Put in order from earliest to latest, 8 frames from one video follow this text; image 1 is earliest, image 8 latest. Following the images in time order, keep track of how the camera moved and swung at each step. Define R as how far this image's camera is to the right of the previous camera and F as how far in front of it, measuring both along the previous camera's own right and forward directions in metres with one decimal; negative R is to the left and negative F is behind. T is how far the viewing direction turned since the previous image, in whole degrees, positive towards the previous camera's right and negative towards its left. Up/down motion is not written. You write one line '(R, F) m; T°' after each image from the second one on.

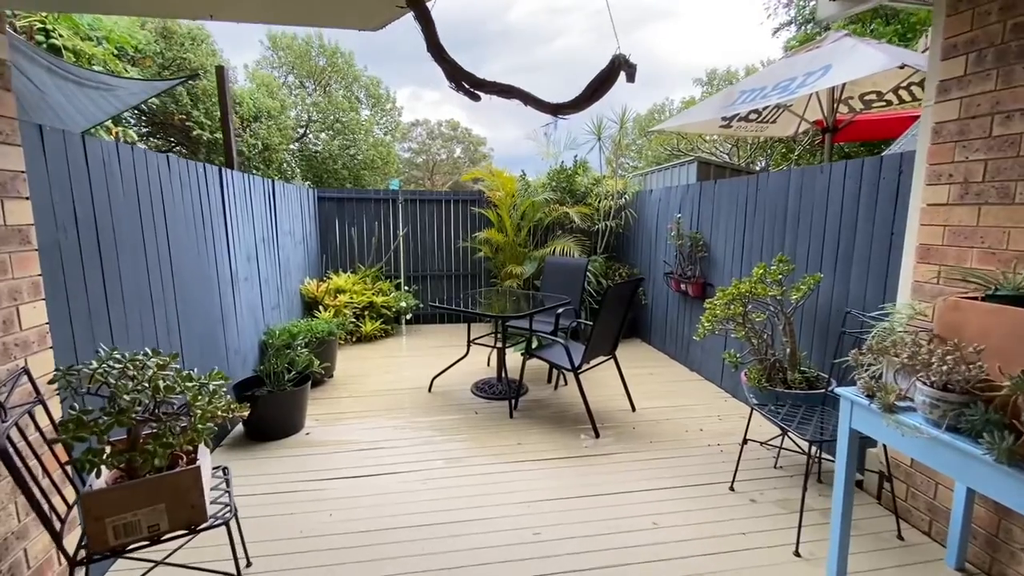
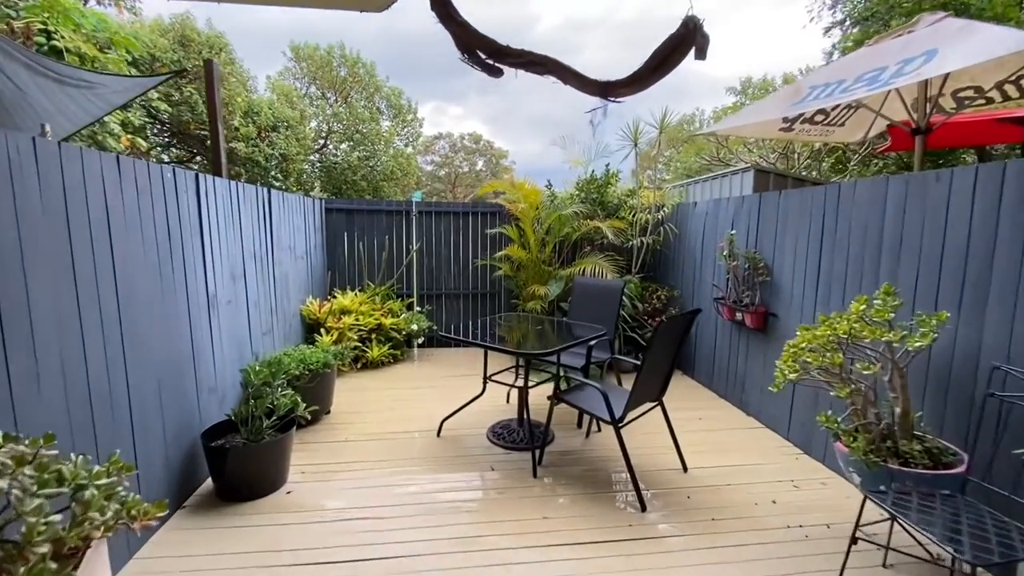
(0.0, +0.5) m; -2°
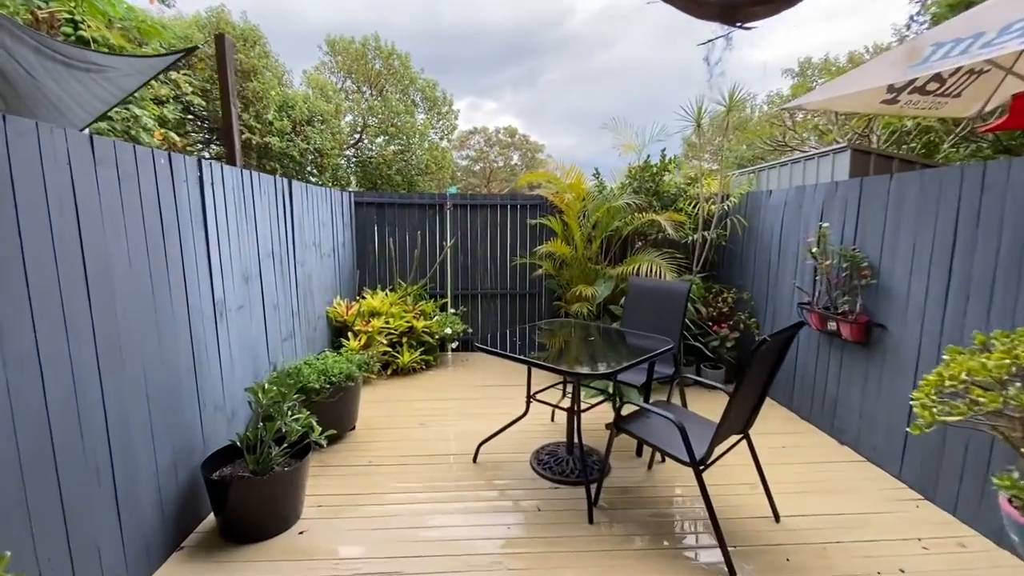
(-0.1, +0.4) m; -4°
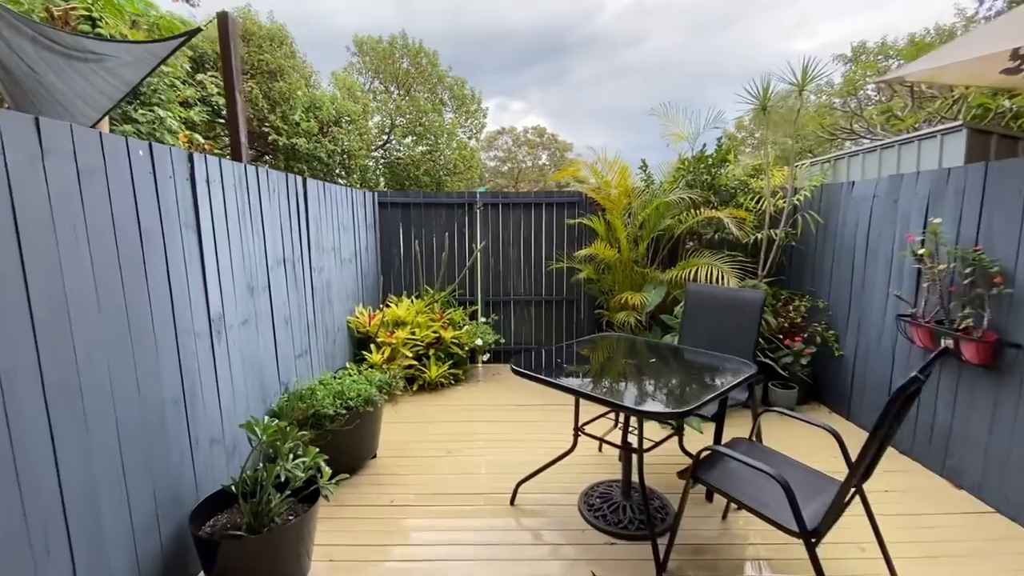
(-0.1, +0.4) m; -3°
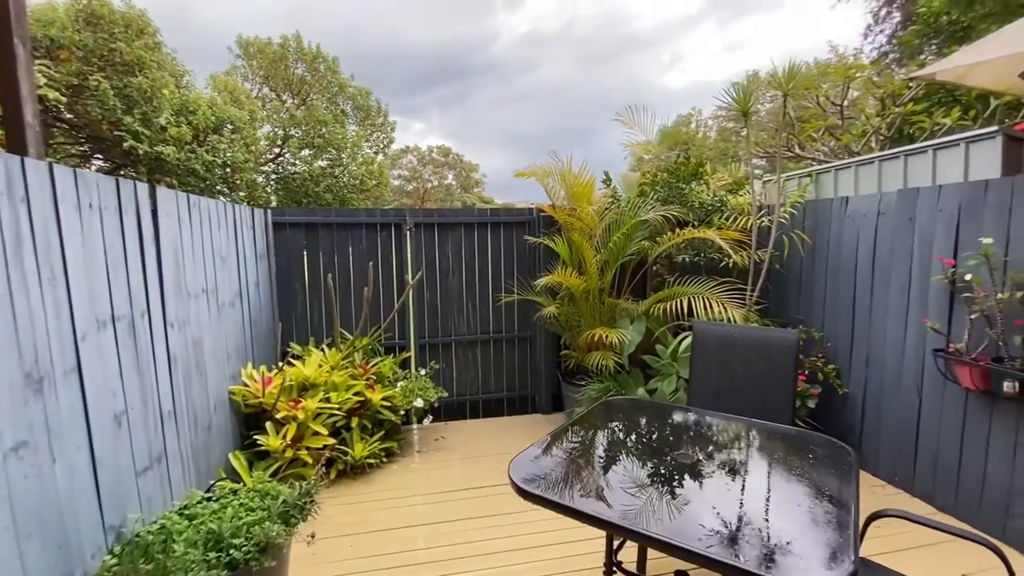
(-0.2, +0.8) m; +11°
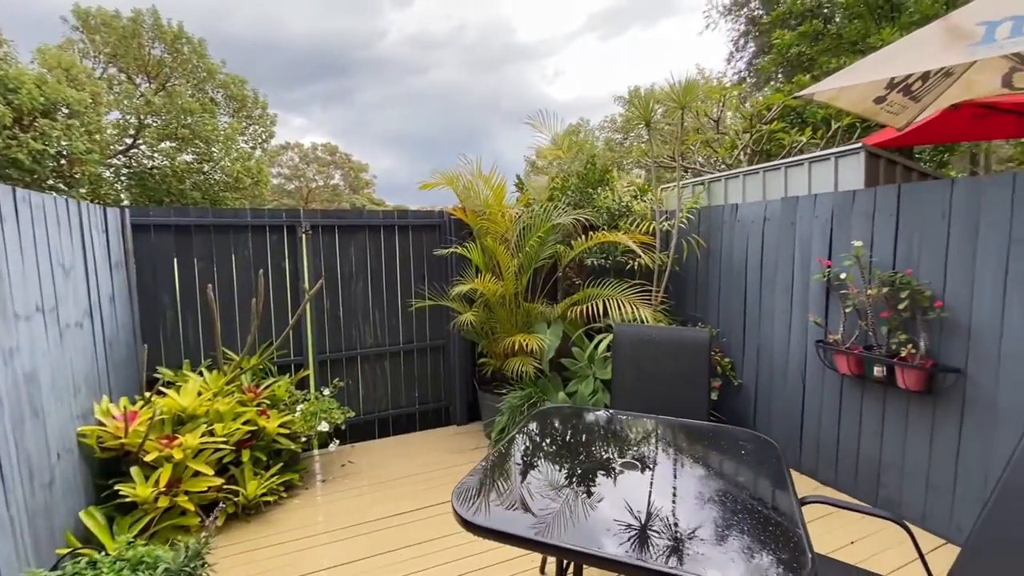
(-0.1, +0.1) m; +12°
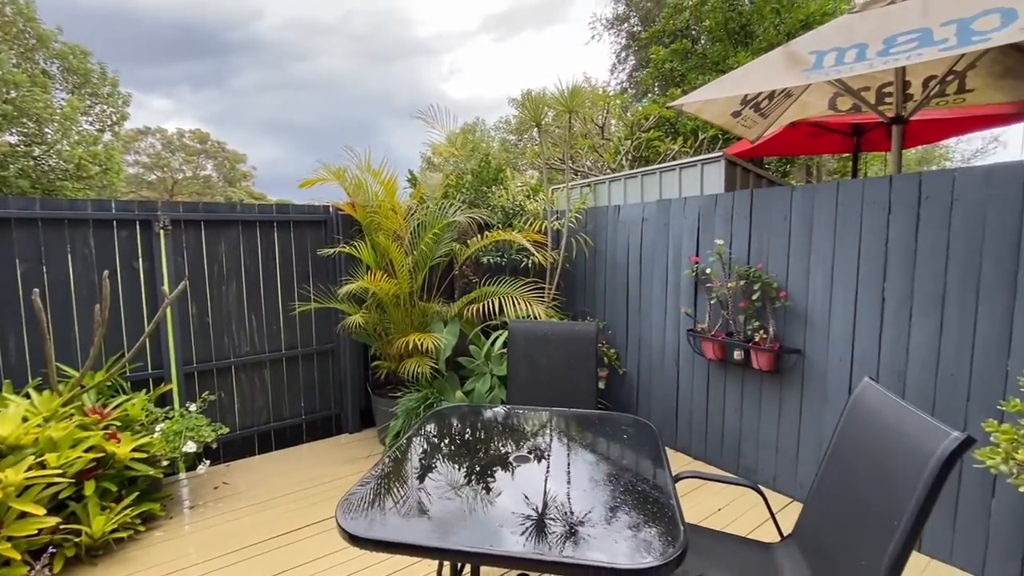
(0.0, 0.0) m; +12°
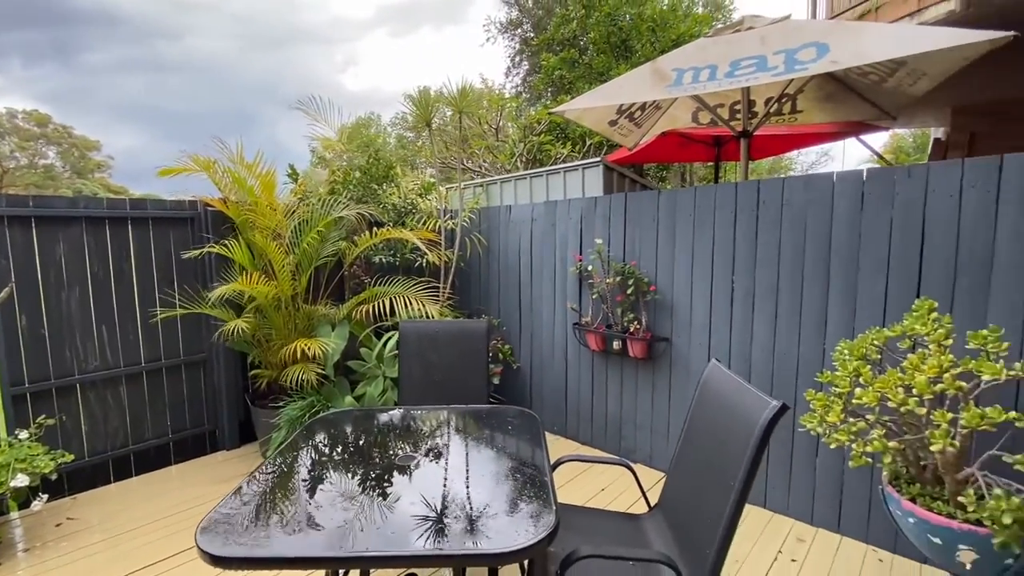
(+0.1, 0.0) m; +11°
